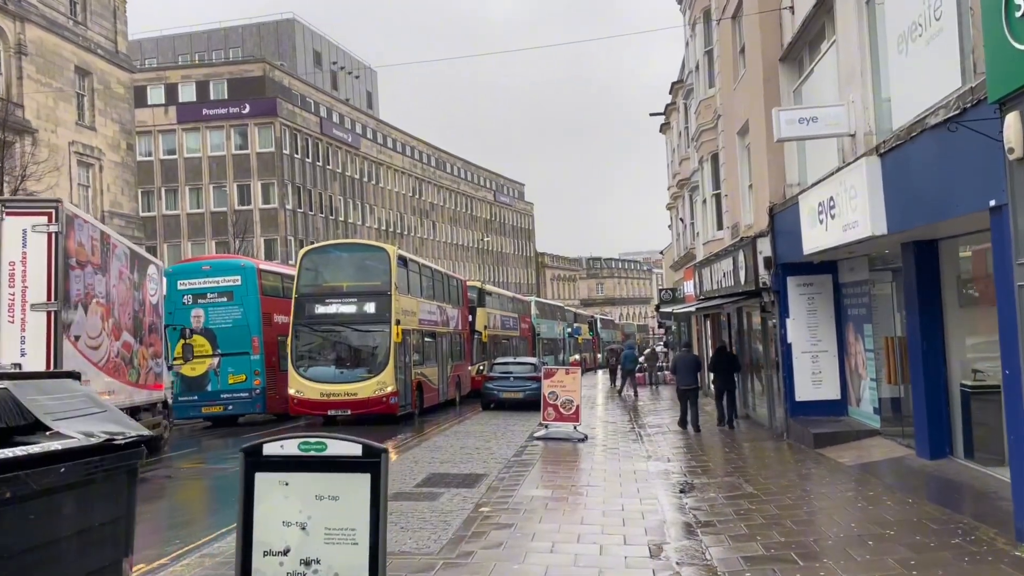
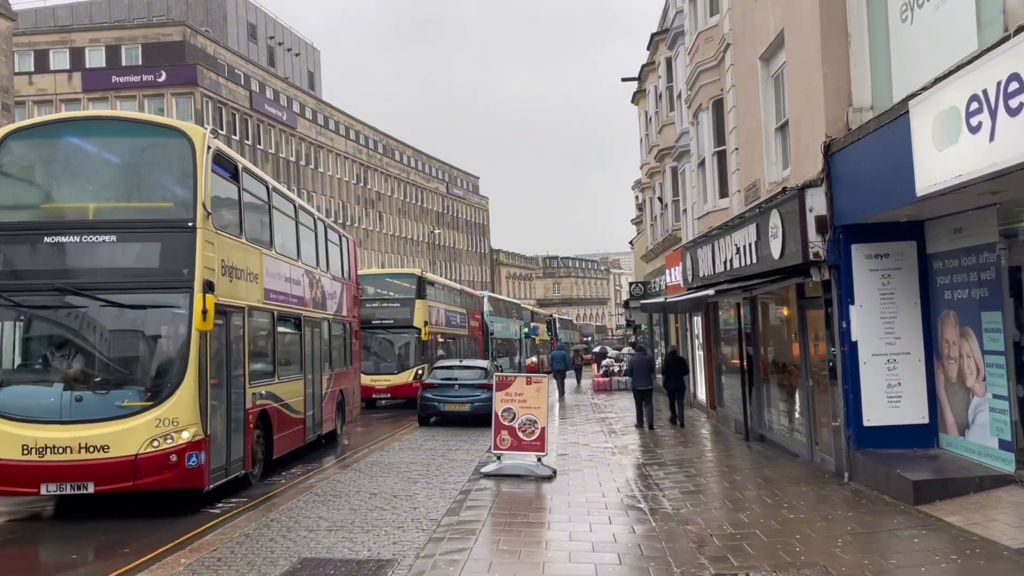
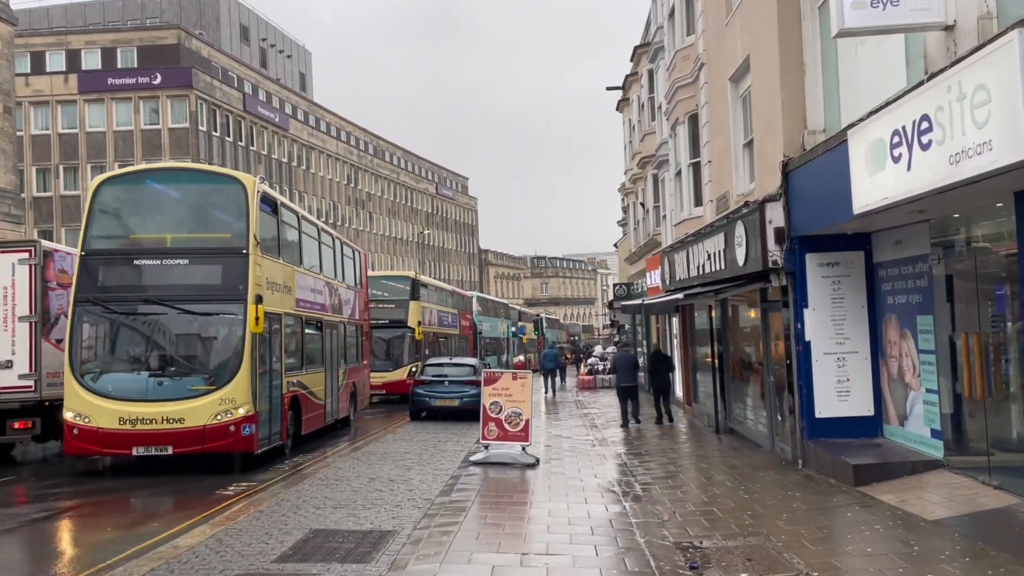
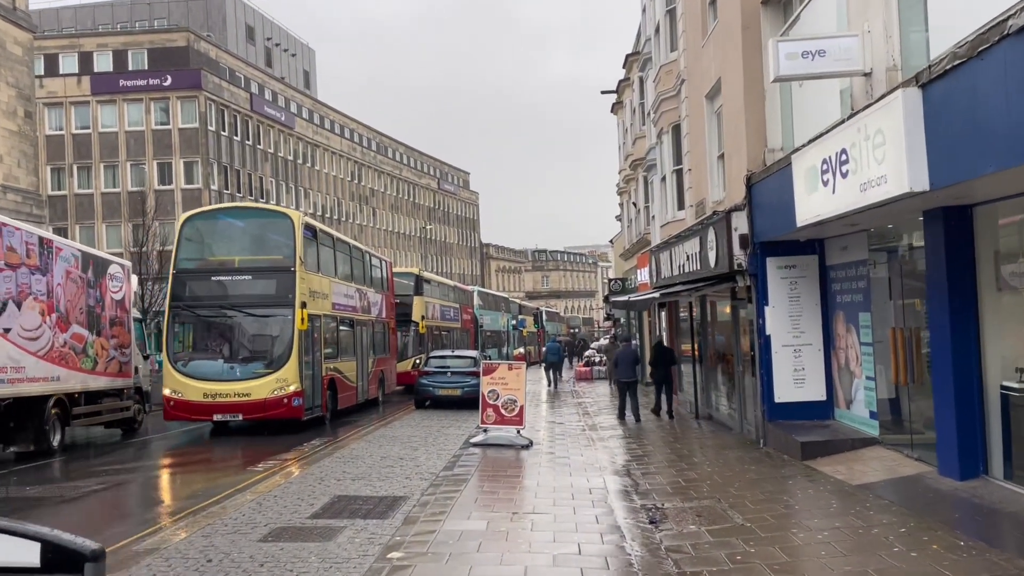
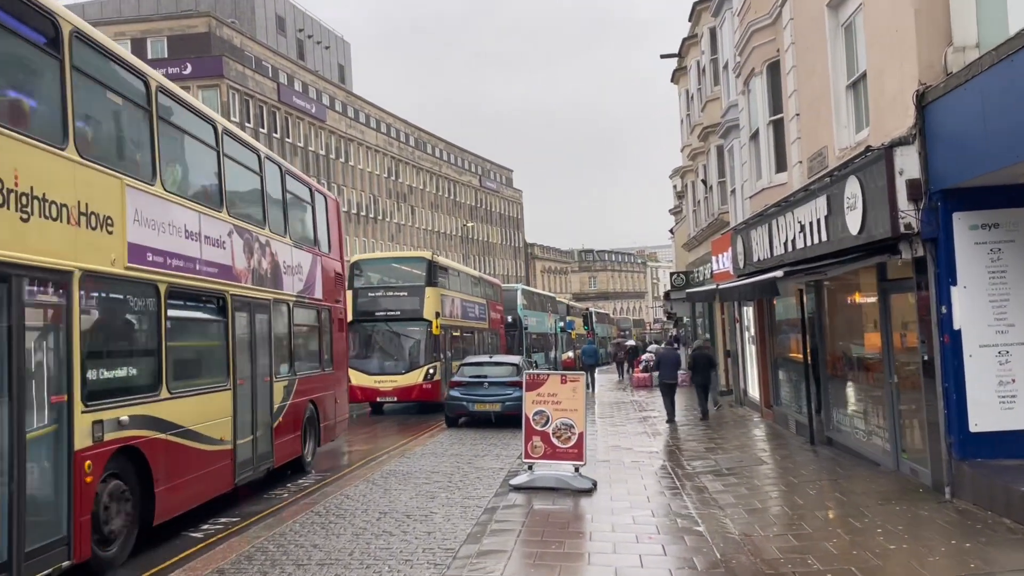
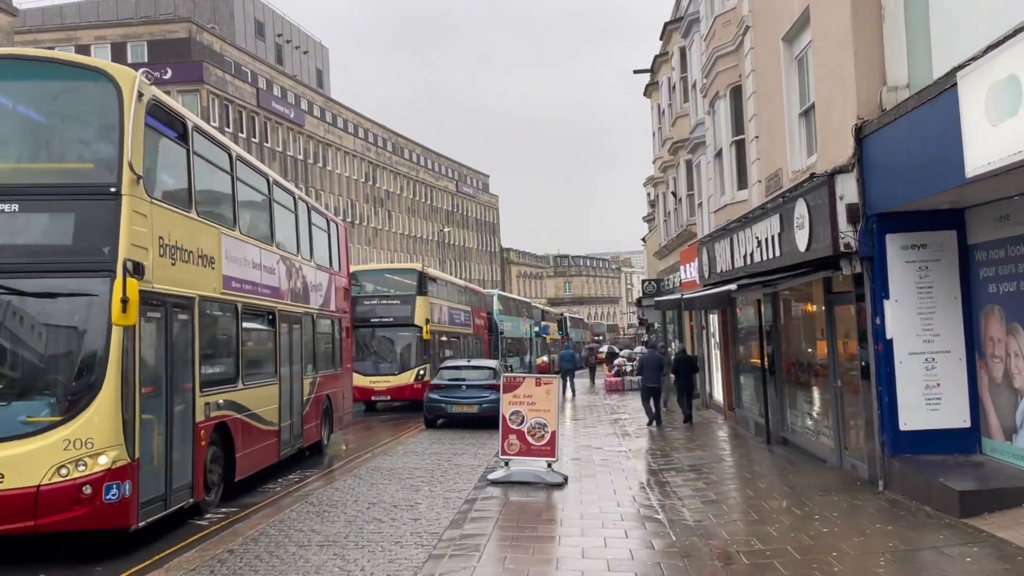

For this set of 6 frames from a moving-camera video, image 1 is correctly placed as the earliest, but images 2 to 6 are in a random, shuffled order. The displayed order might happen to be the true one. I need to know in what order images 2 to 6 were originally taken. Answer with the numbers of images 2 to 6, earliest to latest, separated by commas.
4, 3, 2, 6, 5
